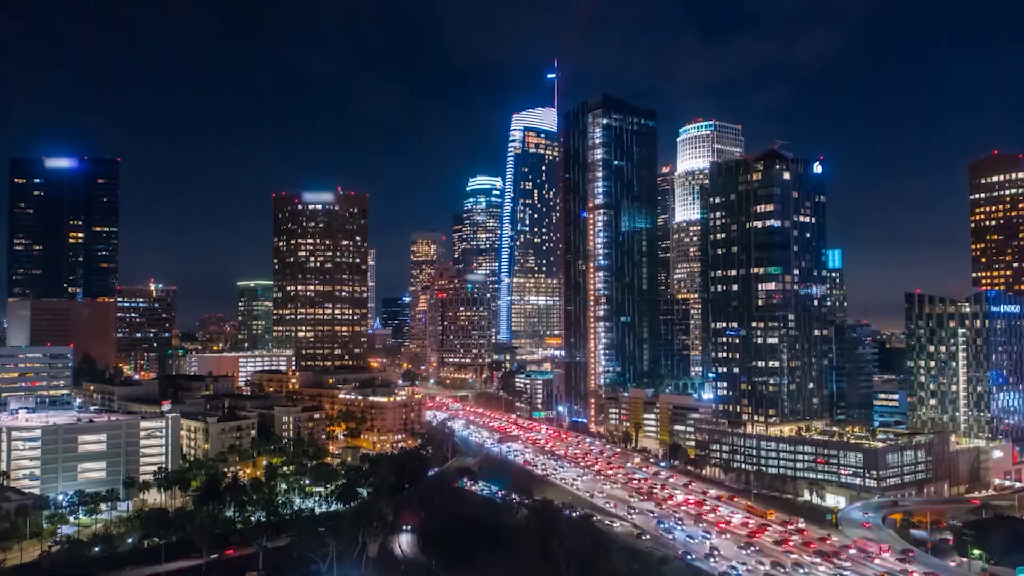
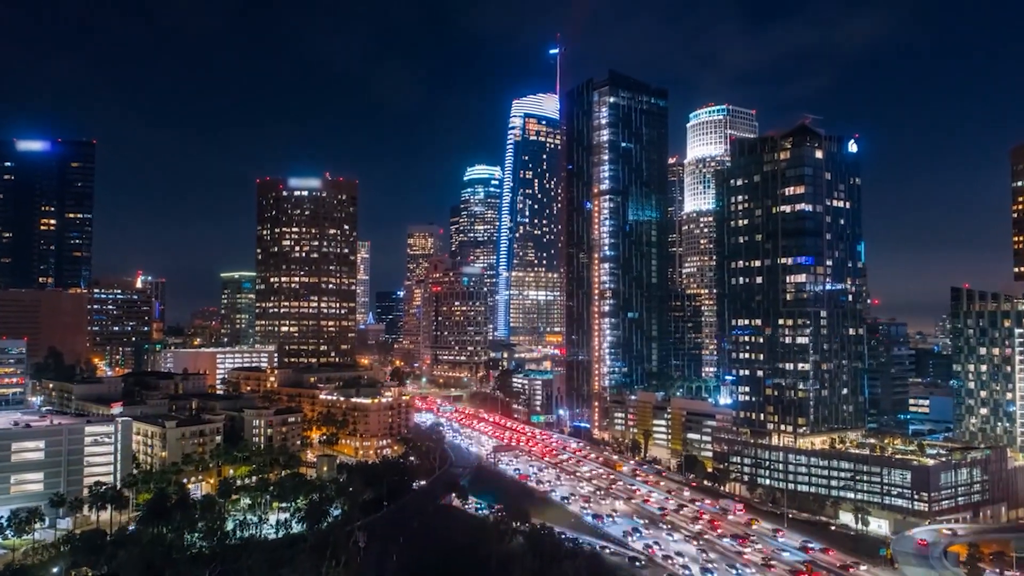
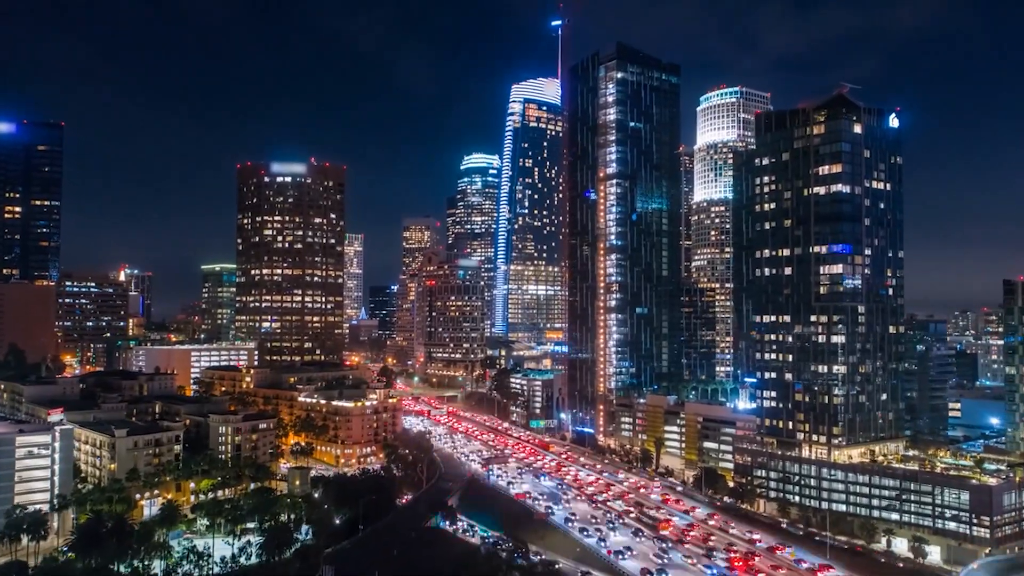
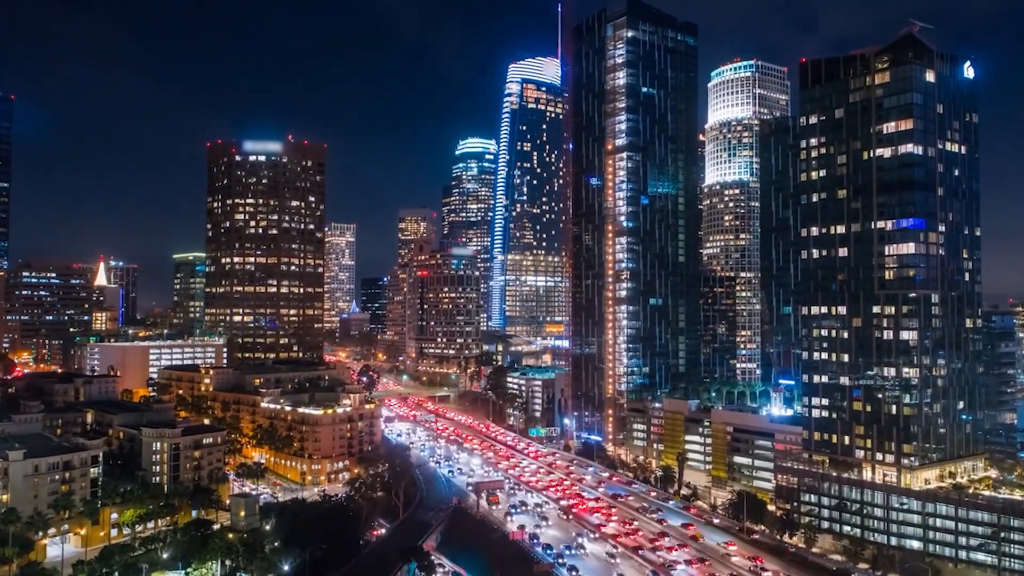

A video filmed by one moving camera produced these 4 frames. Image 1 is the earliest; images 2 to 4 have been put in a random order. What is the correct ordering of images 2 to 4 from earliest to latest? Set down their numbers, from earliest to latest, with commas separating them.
2, 3, 4
